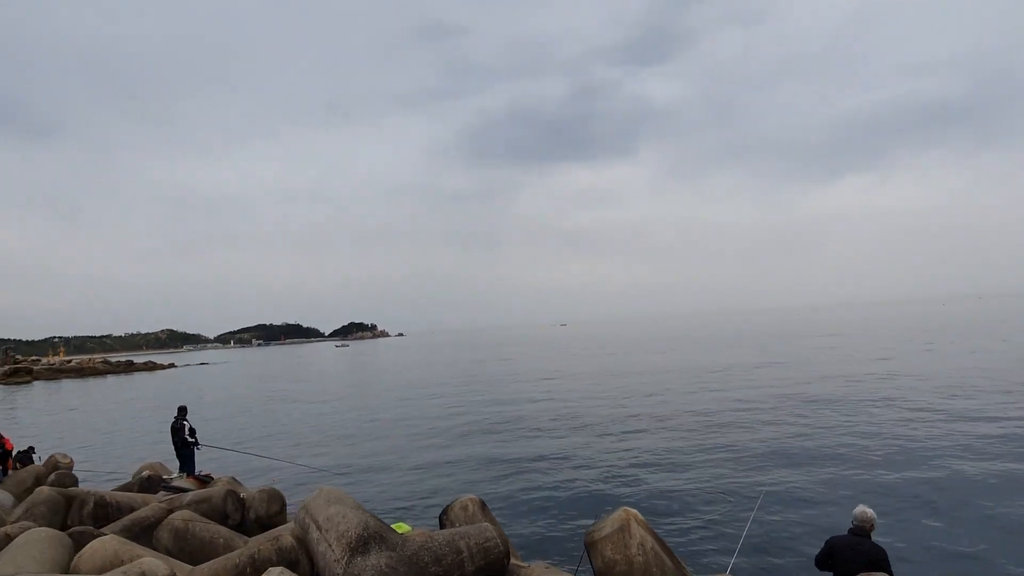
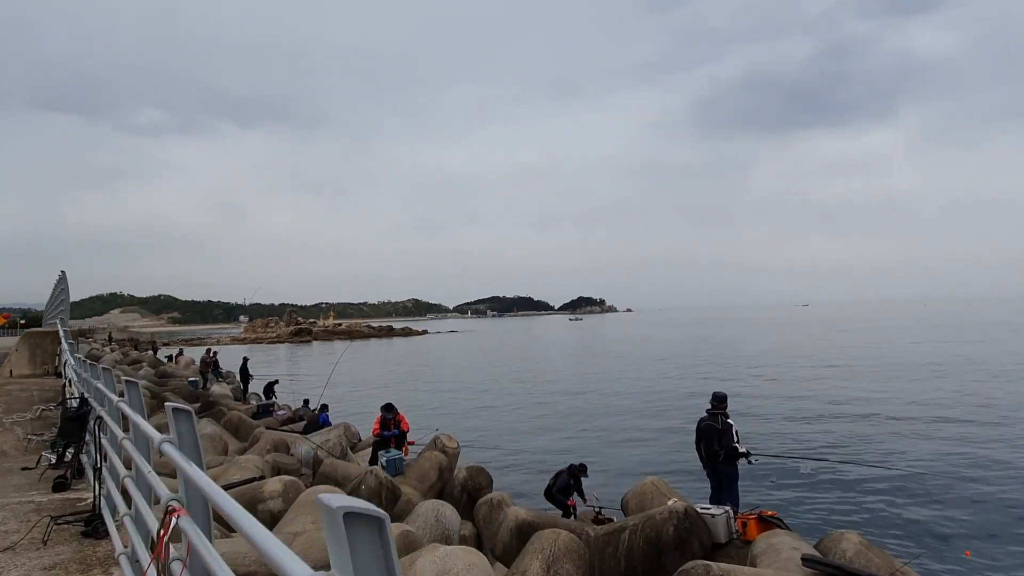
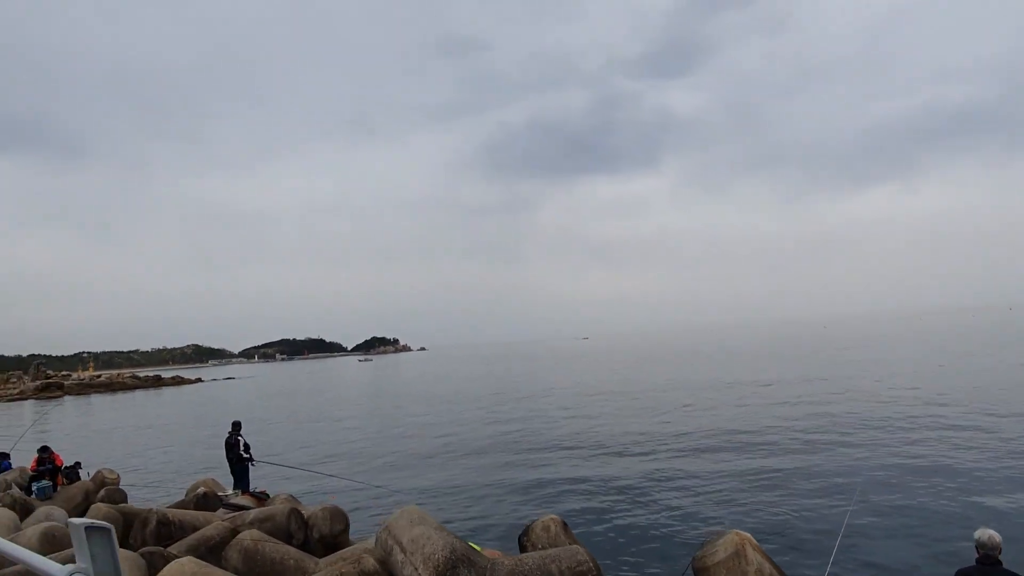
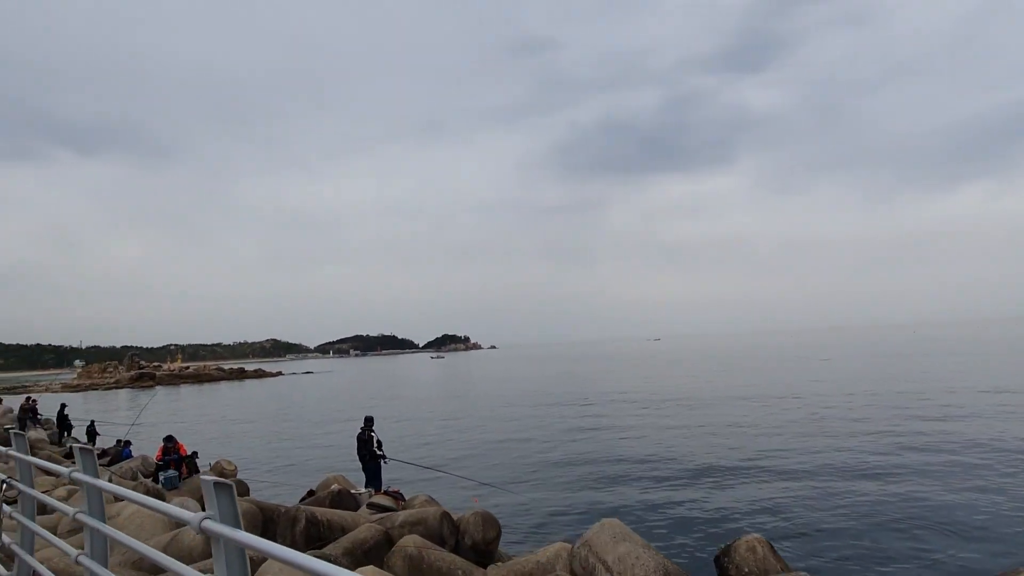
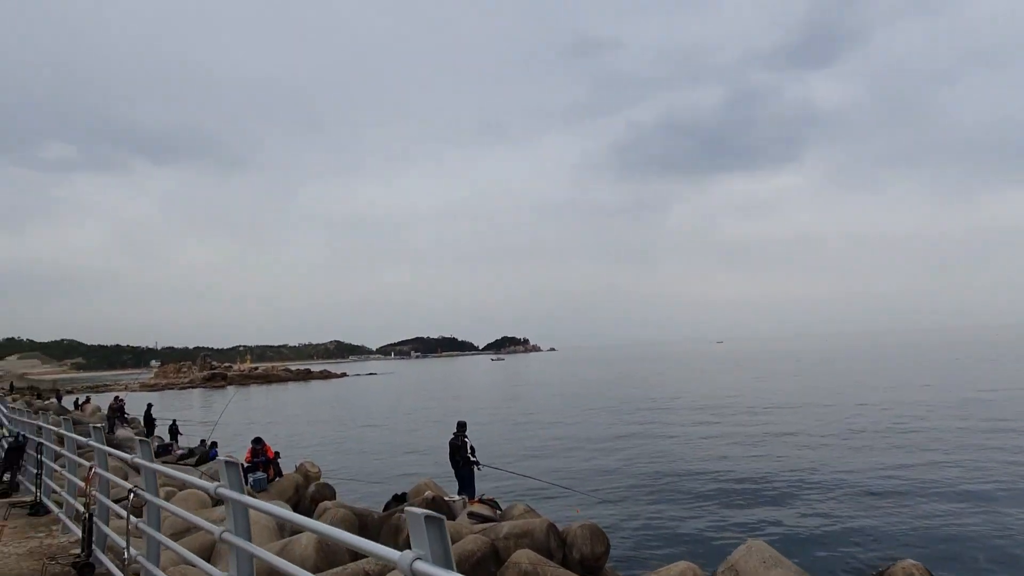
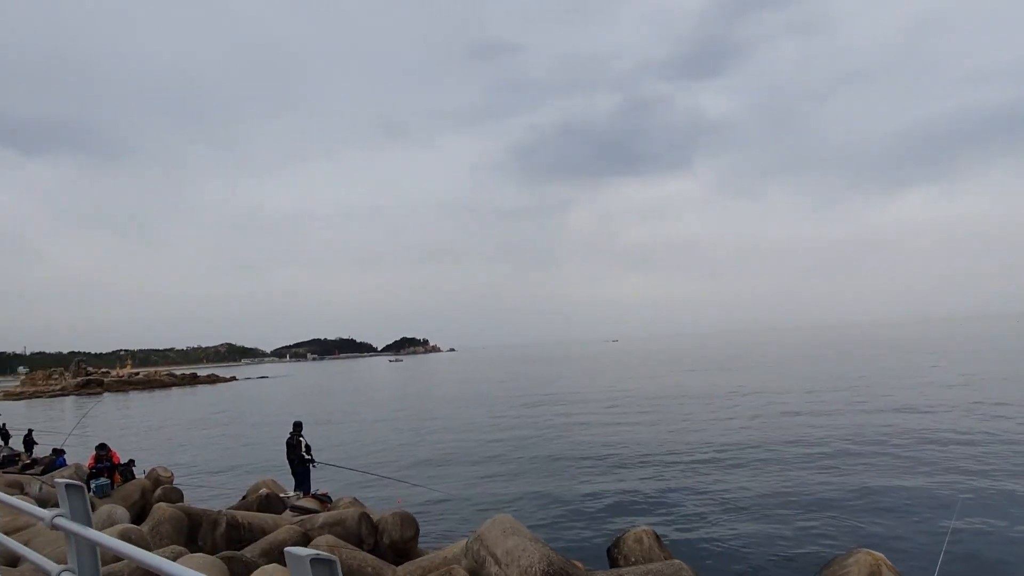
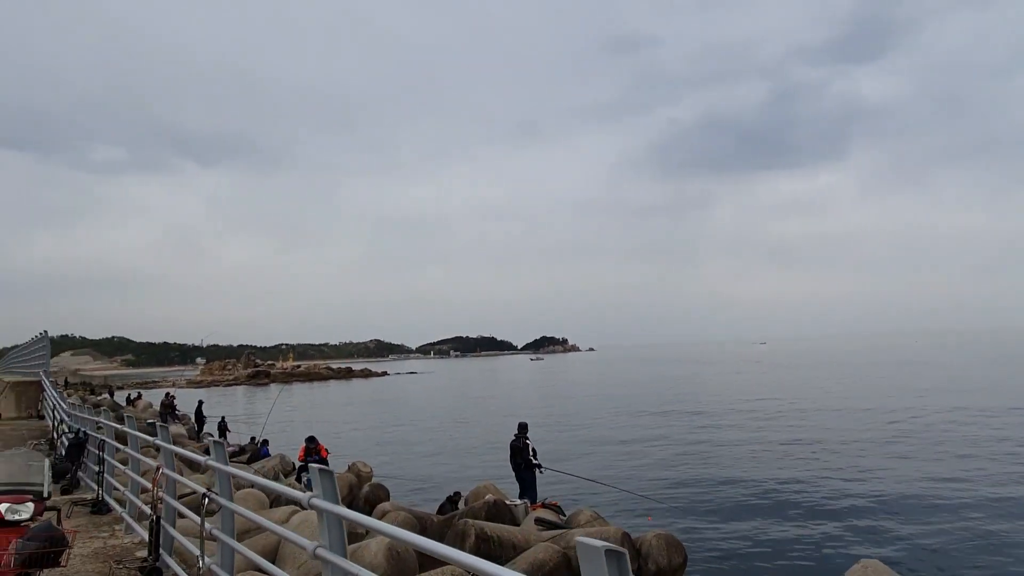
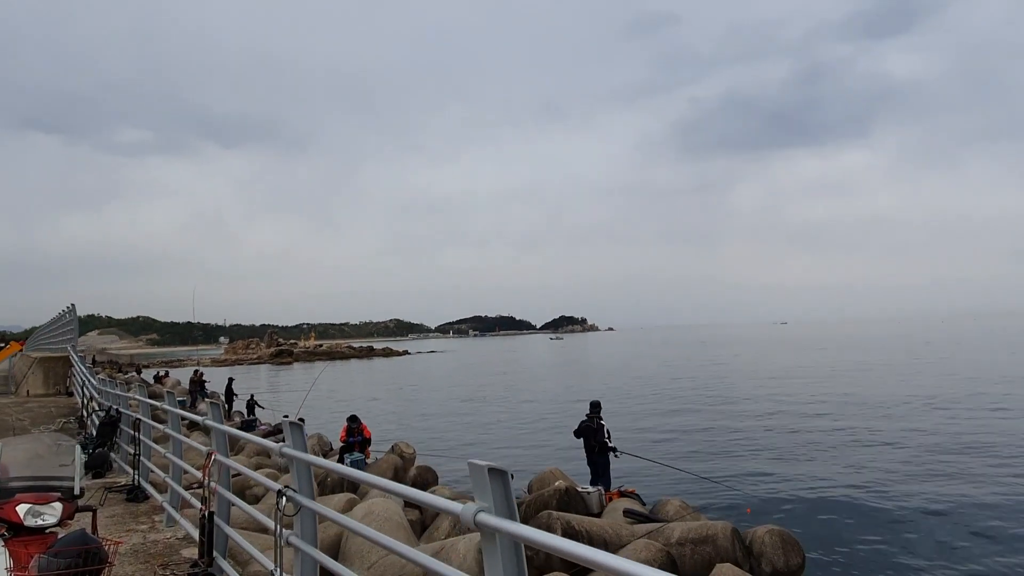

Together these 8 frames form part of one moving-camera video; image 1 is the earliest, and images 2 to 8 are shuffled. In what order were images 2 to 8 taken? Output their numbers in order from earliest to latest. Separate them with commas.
3, 6, 4, 5, 7, 8, 2
